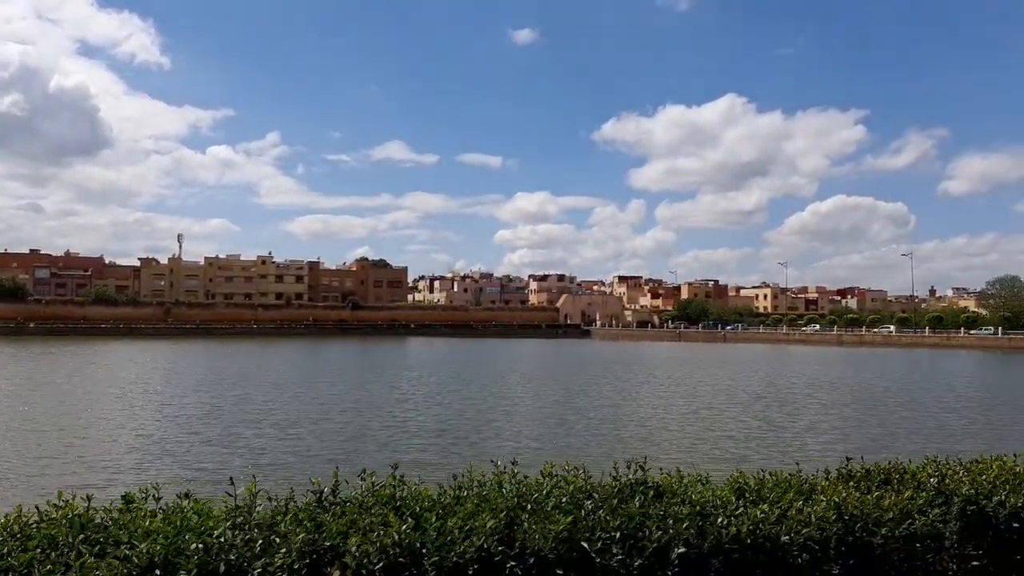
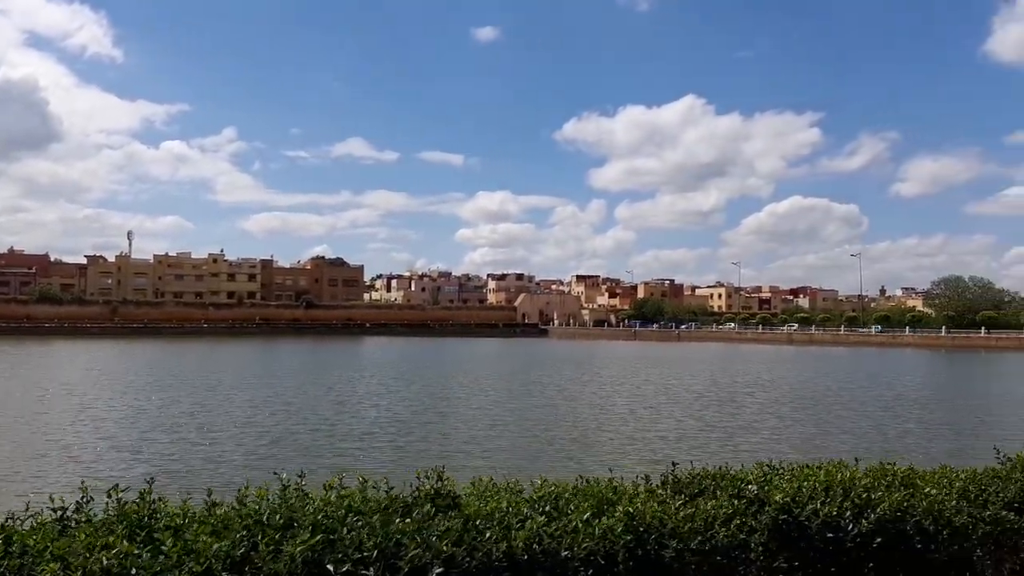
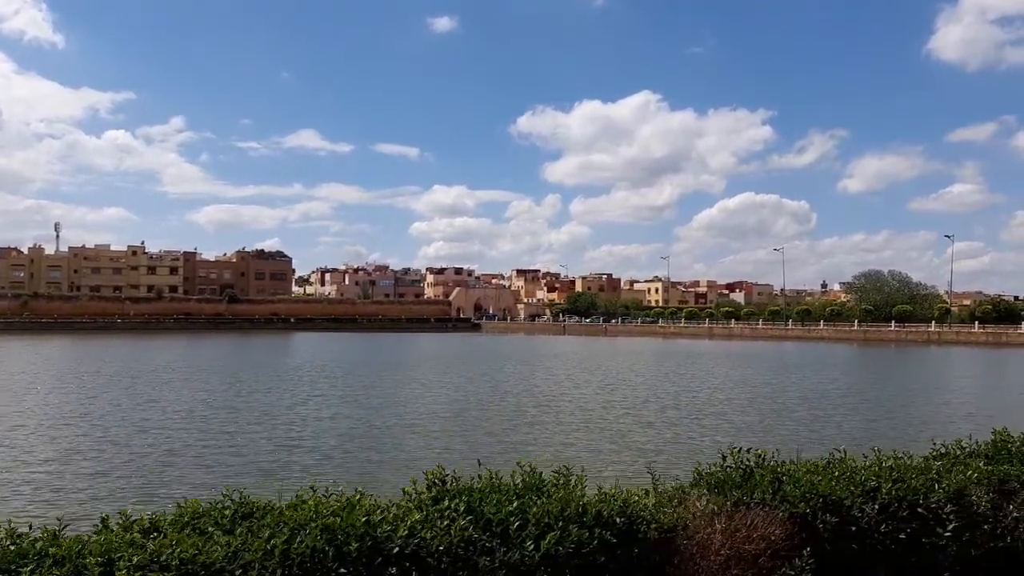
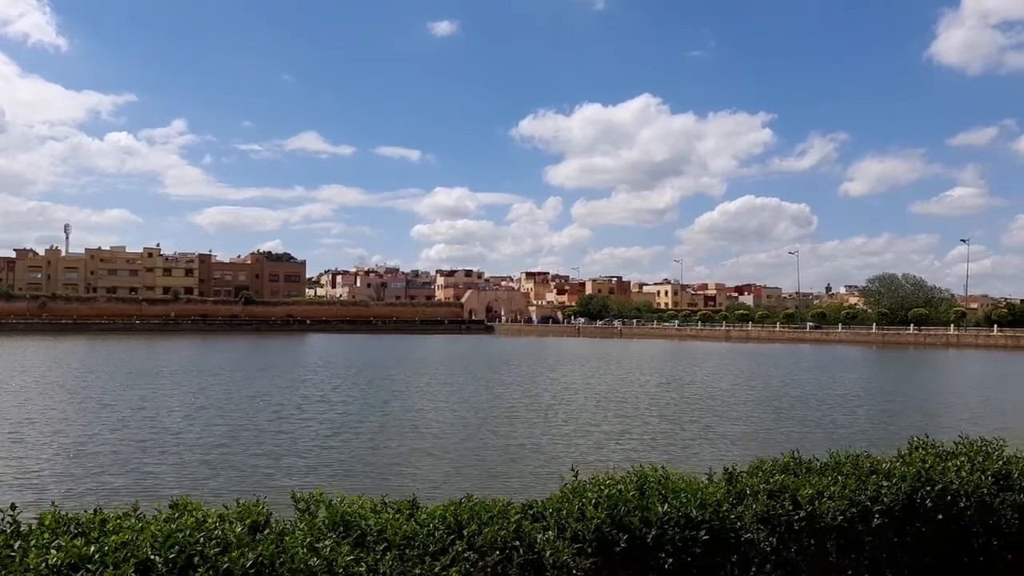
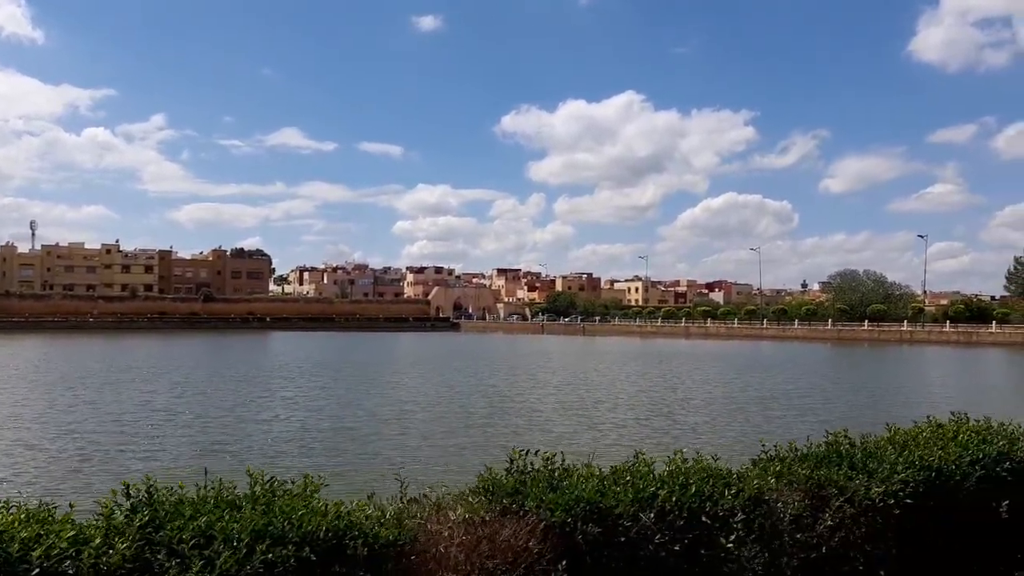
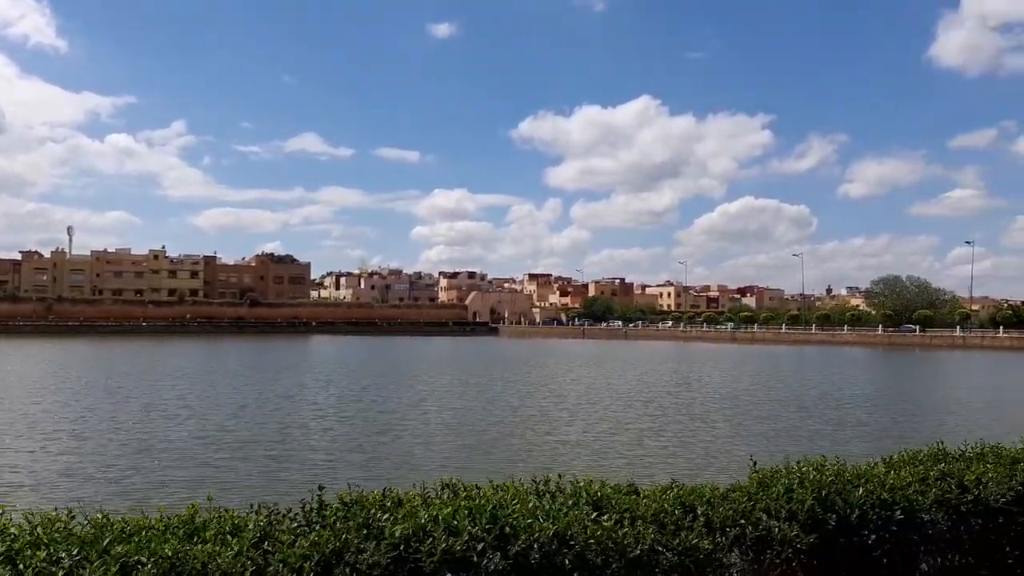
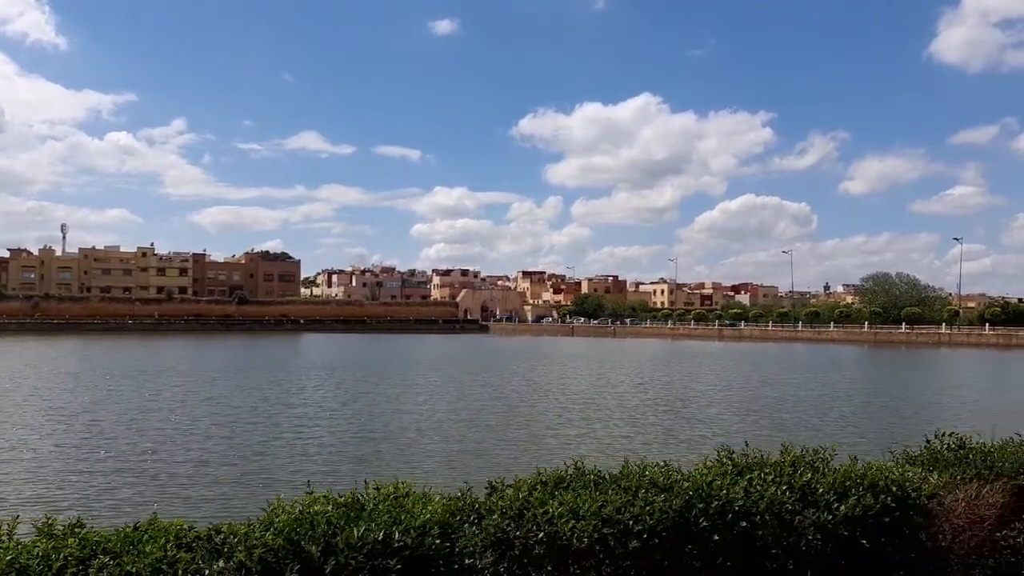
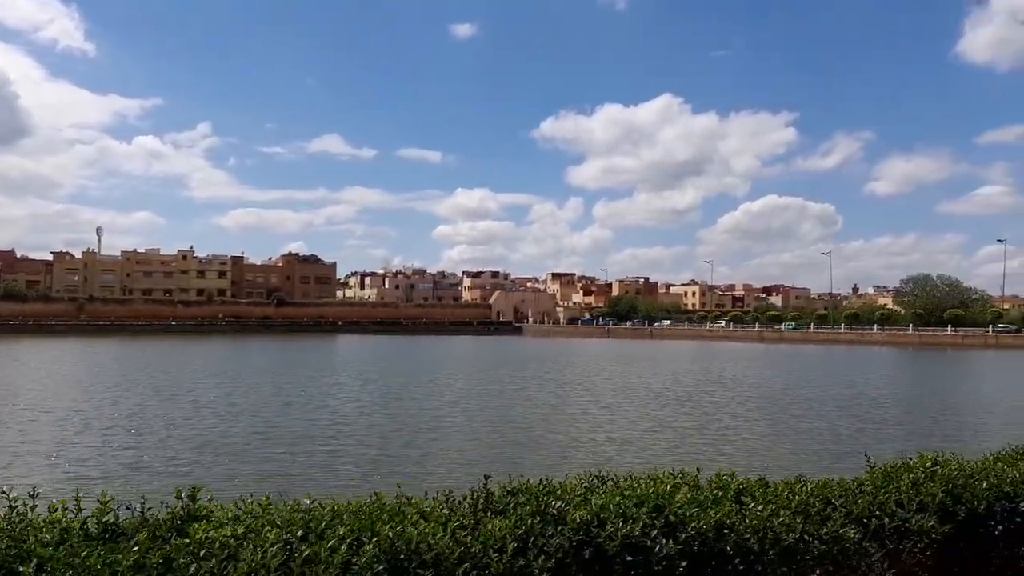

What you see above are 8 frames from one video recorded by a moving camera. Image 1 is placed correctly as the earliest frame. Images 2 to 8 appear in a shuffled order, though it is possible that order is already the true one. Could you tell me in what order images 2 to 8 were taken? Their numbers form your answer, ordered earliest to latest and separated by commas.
2, 8, 6, 4, 7, 3, 5
